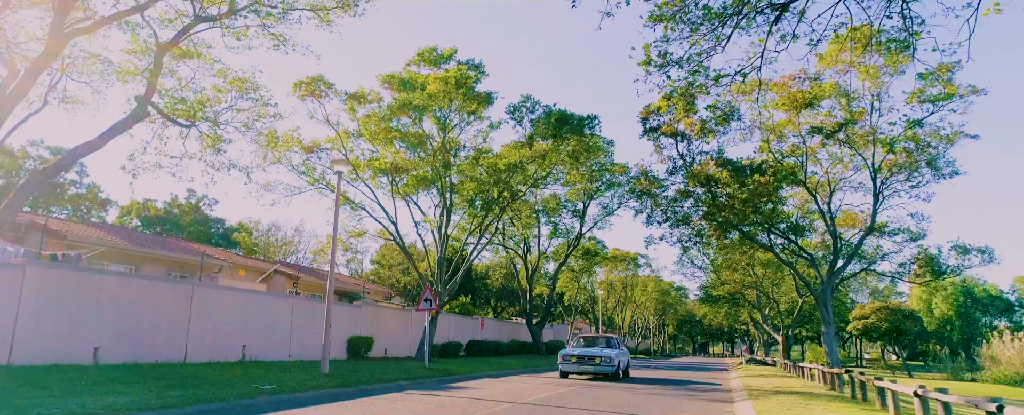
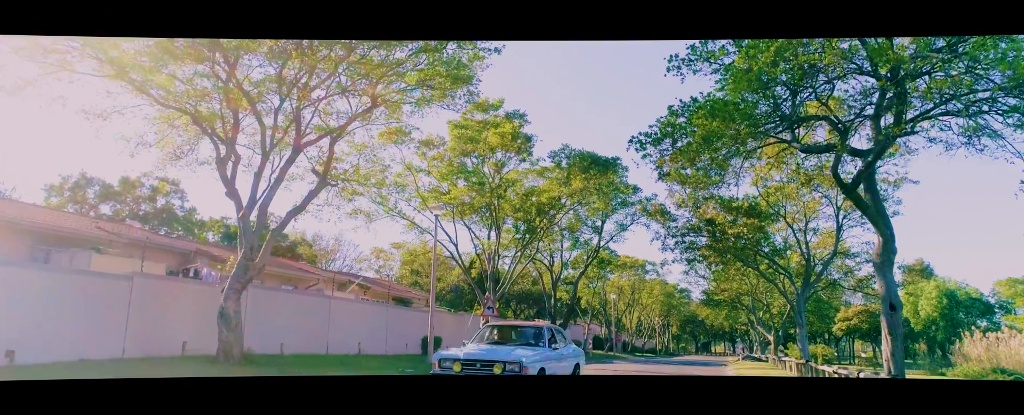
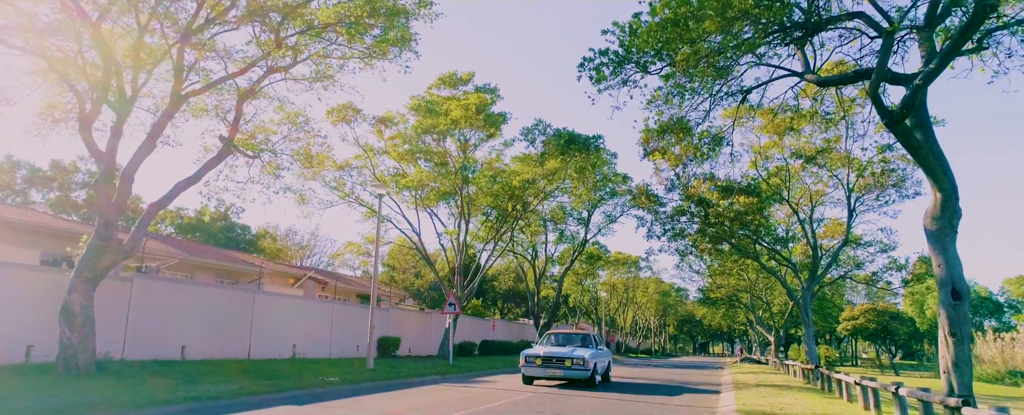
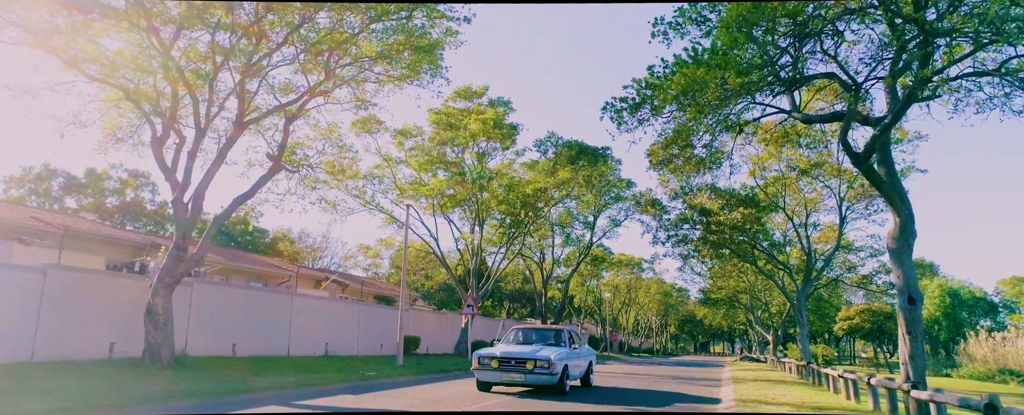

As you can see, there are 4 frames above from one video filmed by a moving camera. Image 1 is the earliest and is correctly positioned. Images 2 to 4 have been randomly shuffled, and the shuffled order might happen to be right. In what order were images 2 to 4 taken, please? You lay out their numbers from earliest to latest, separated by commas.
3, 4, 2
